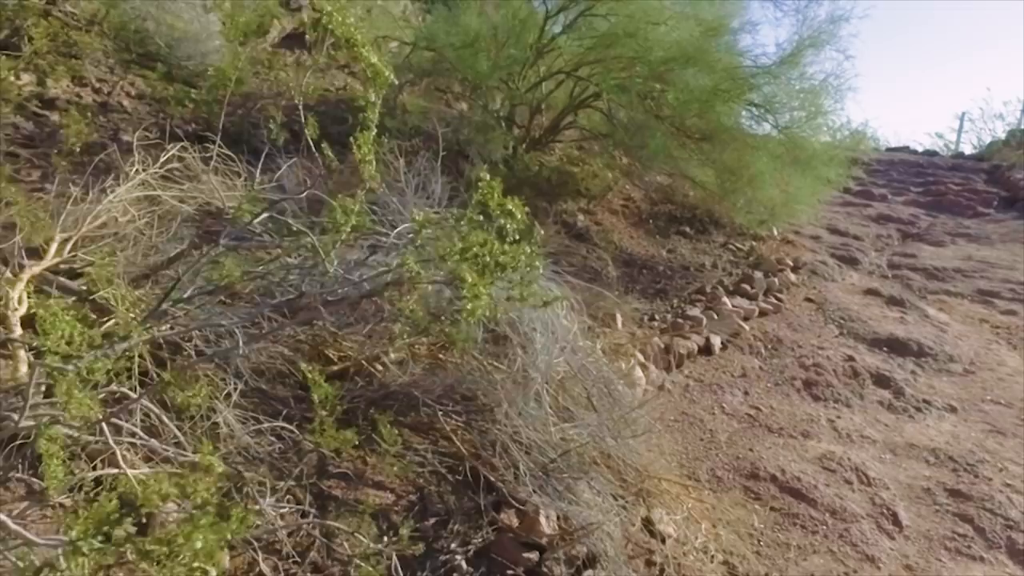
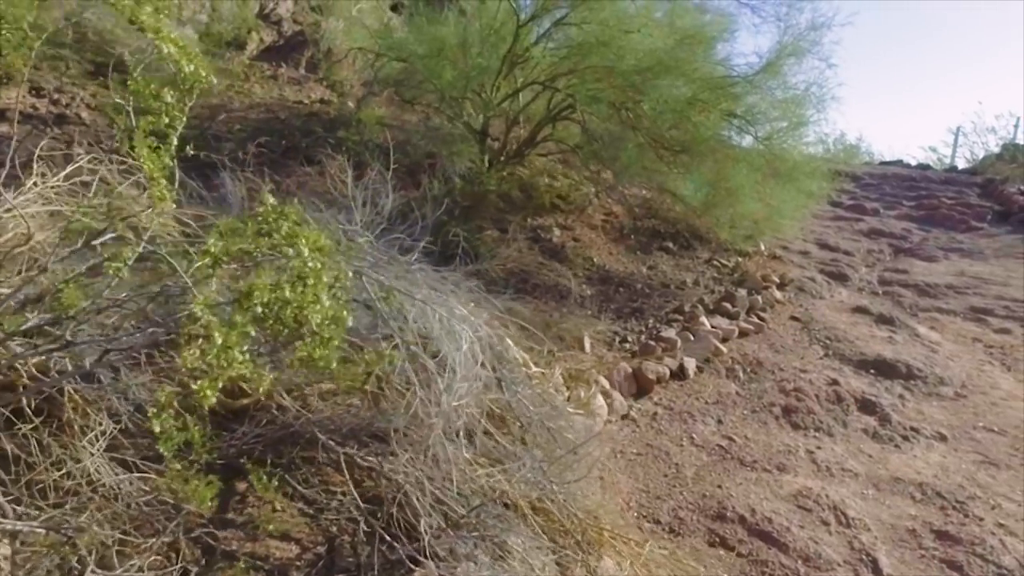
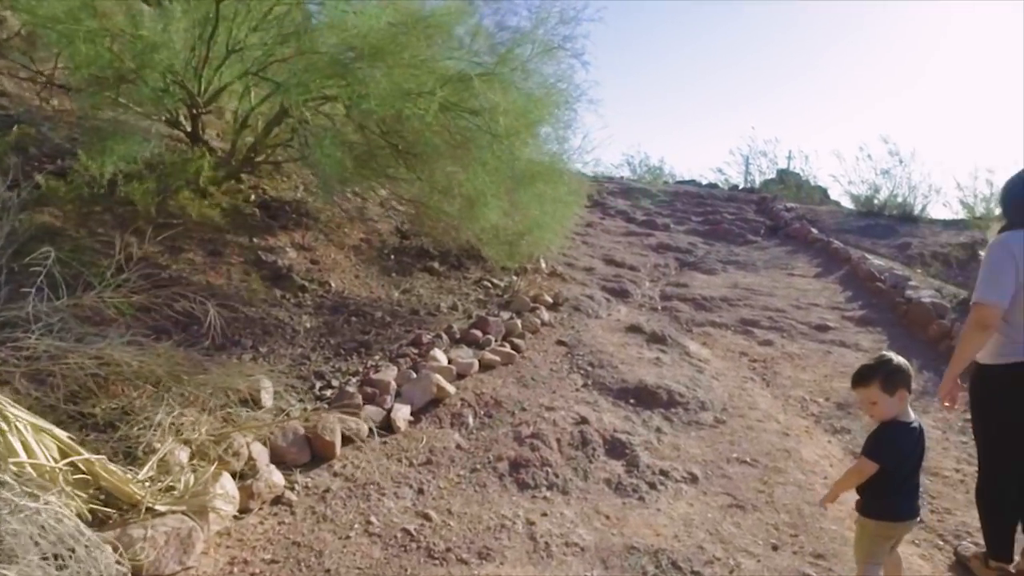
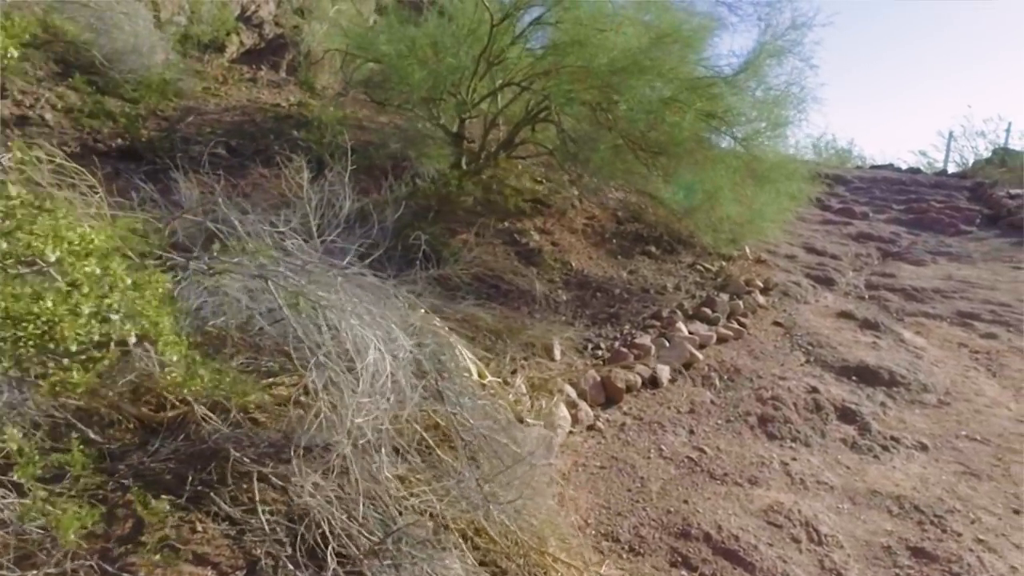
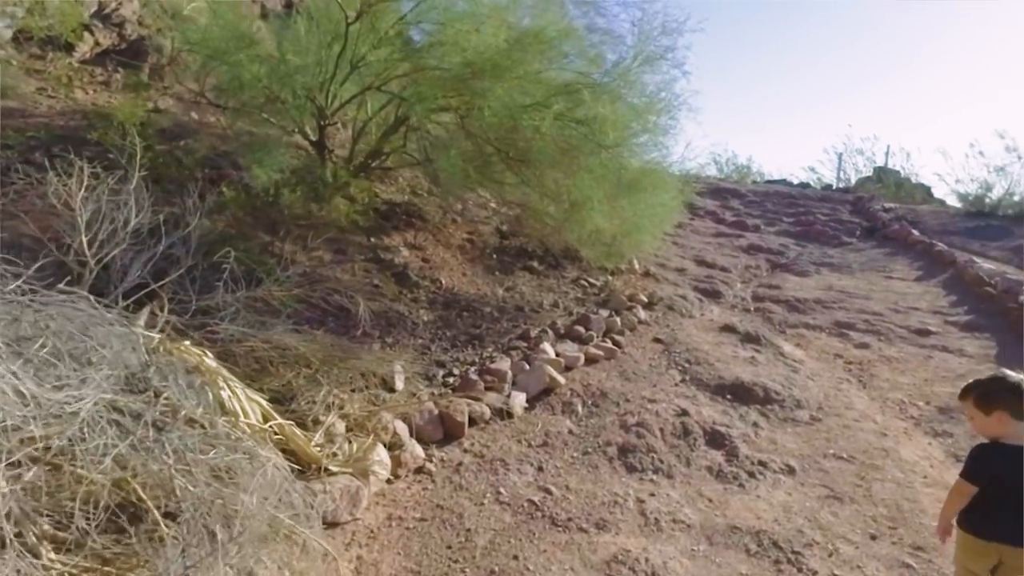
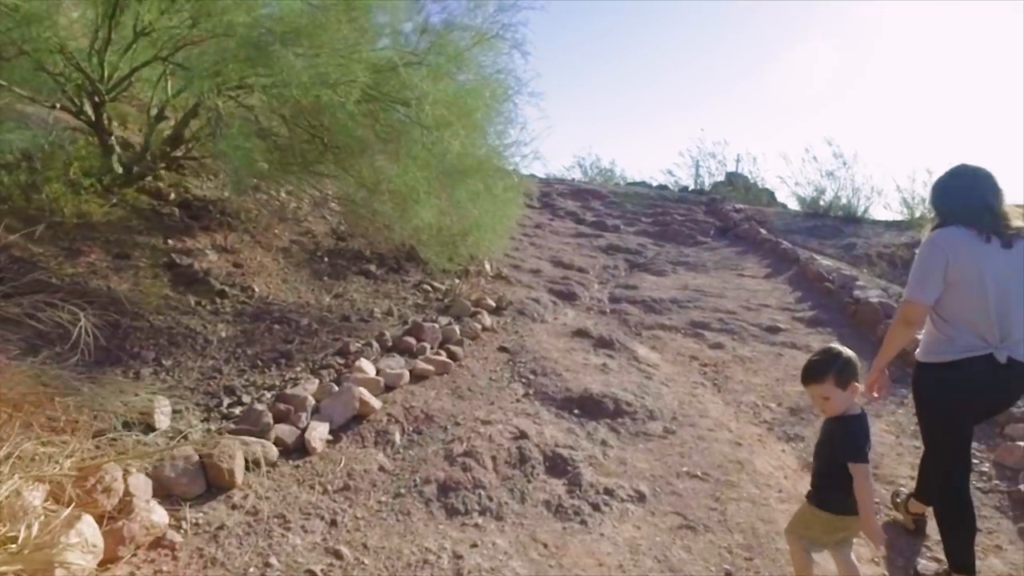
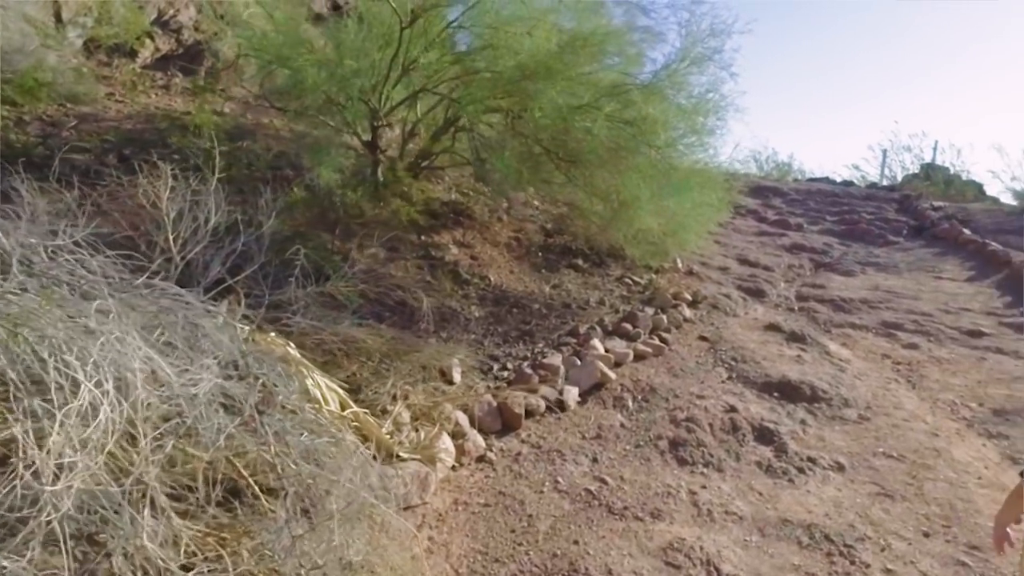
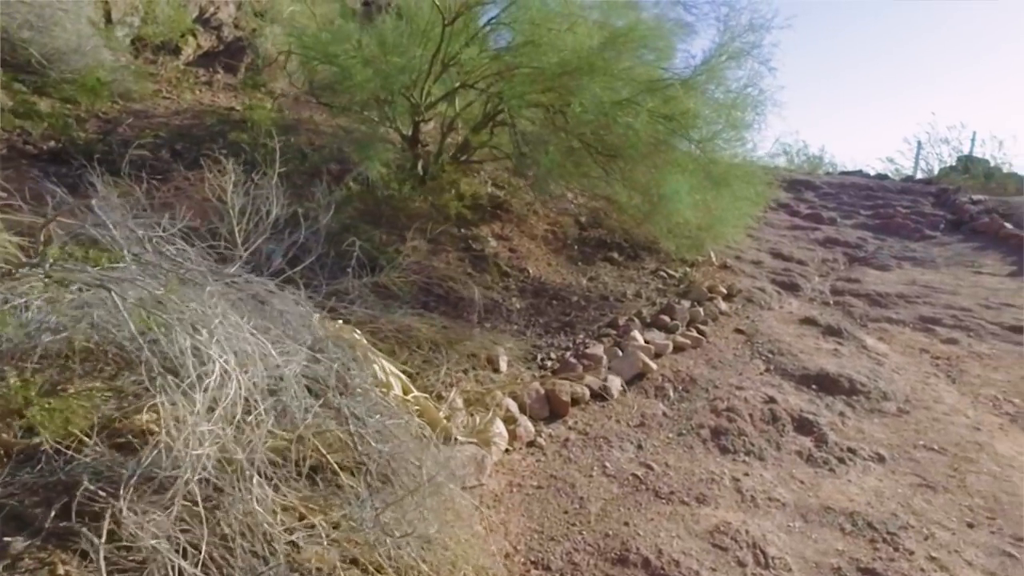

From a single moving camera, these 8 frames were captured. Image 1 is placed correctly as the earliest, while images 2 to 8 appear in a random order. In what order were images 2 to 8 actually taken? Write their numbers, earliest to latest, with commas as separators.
2, 4, 8, 7, 5, 3, 6
